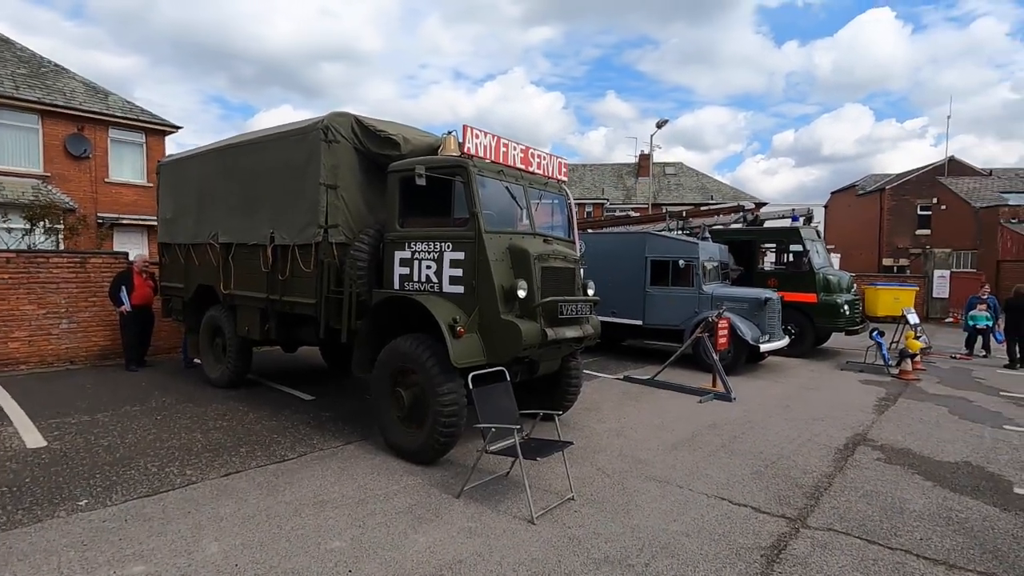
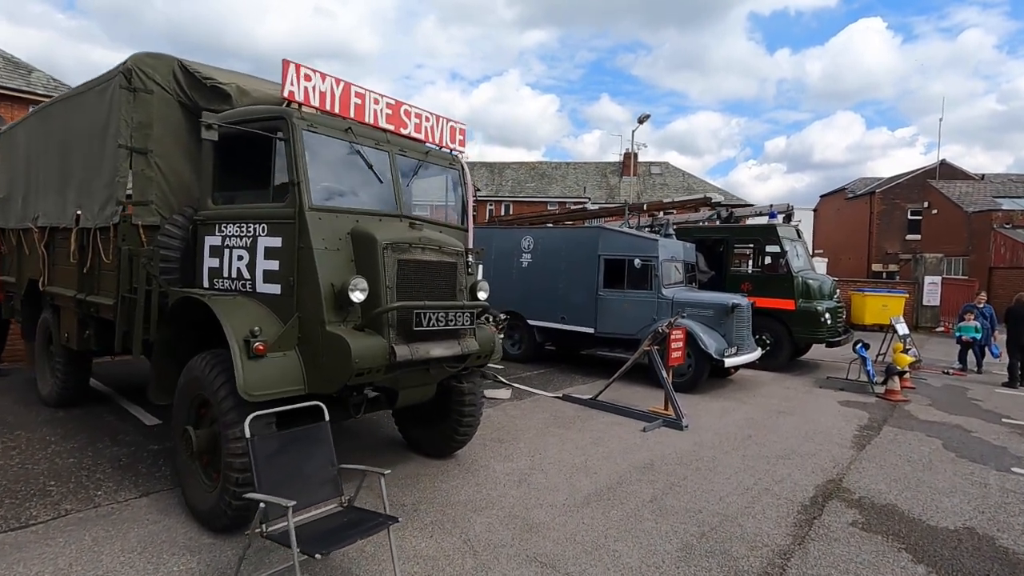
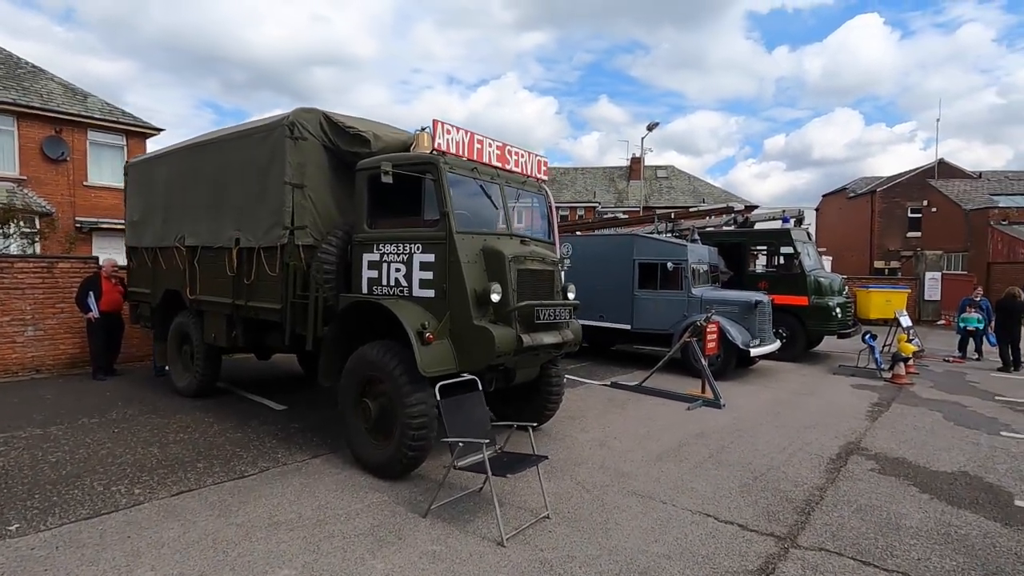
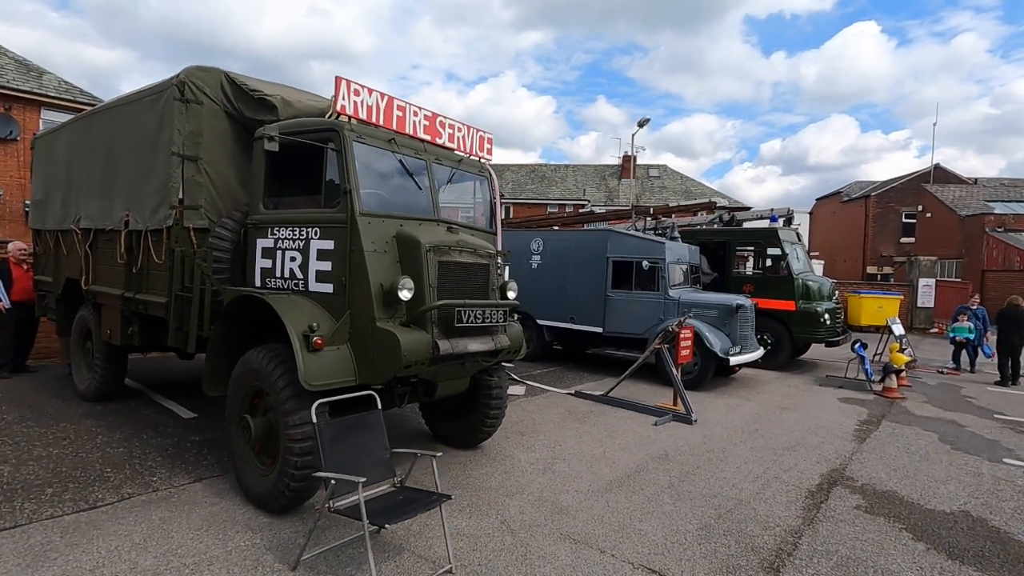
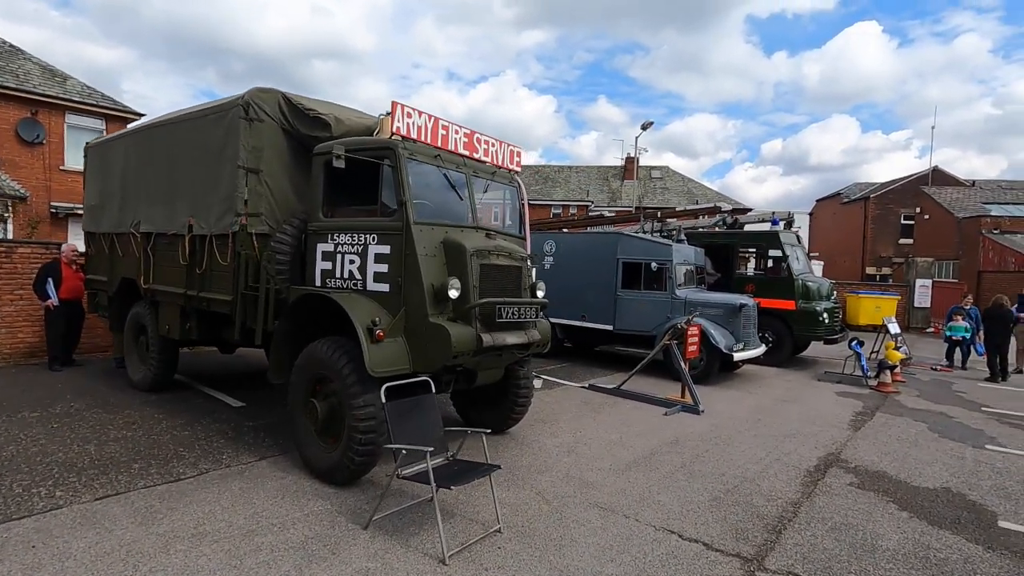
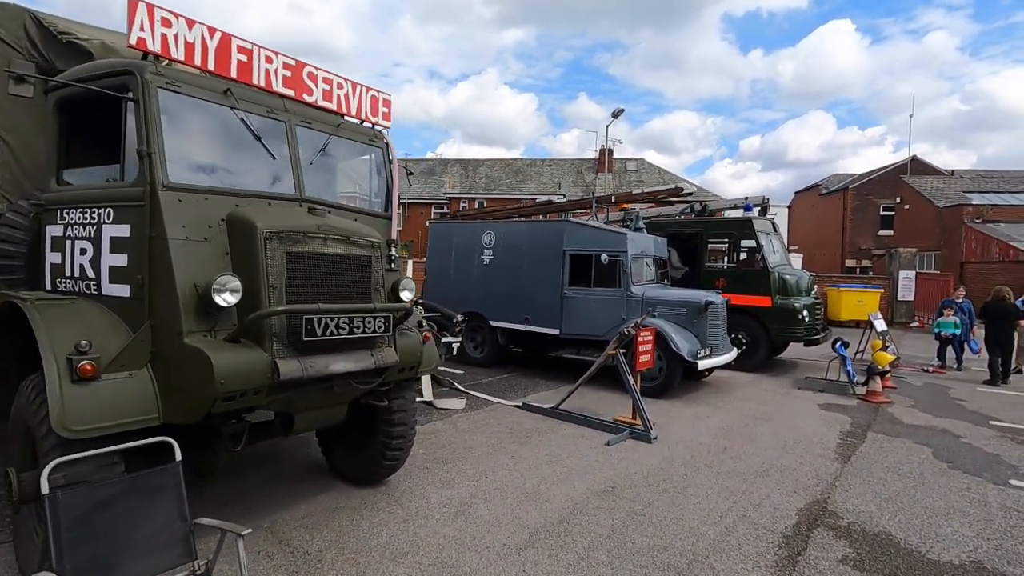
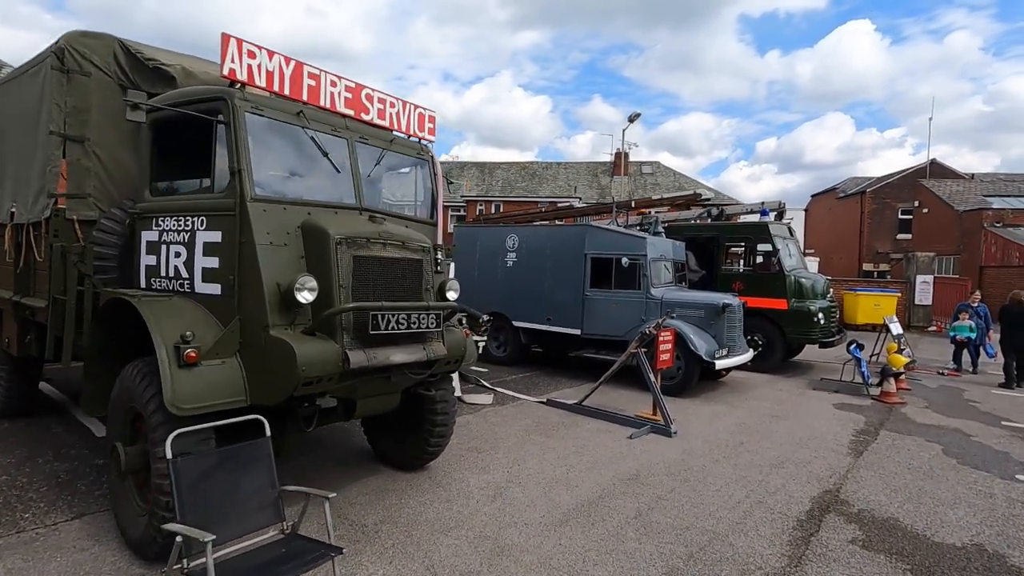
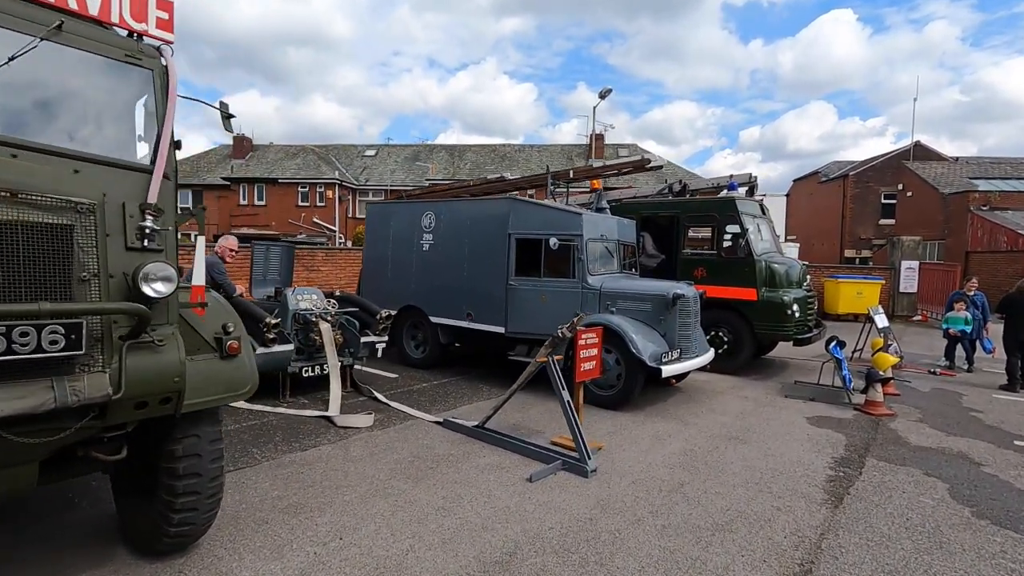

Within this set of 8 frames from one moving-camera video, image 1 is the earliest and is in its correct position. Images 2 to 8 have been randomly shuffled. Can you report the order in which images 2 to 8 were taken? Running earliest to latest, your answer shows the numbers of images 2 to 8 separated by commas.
3, 5, 4, 2, 7, 6, 8
